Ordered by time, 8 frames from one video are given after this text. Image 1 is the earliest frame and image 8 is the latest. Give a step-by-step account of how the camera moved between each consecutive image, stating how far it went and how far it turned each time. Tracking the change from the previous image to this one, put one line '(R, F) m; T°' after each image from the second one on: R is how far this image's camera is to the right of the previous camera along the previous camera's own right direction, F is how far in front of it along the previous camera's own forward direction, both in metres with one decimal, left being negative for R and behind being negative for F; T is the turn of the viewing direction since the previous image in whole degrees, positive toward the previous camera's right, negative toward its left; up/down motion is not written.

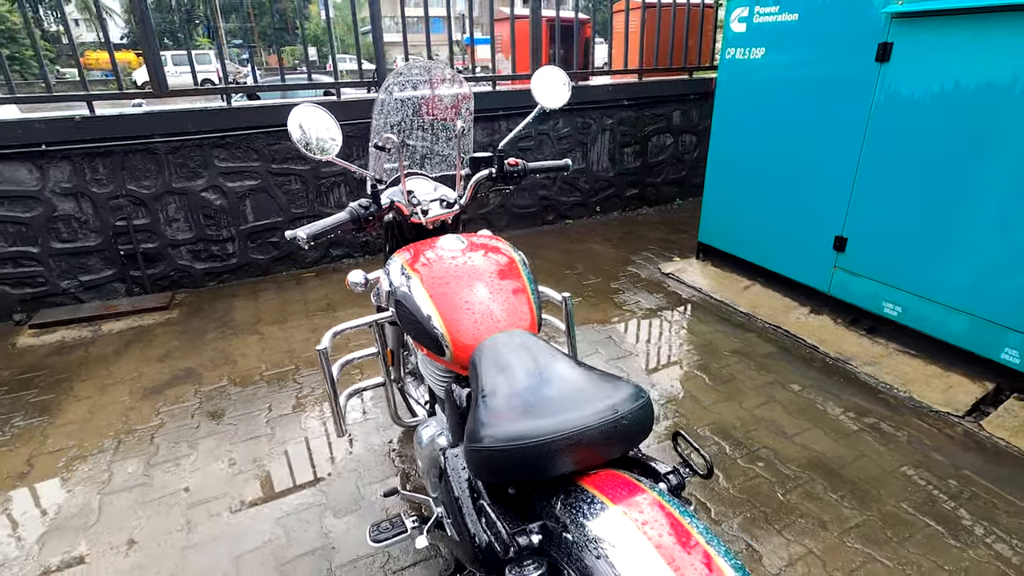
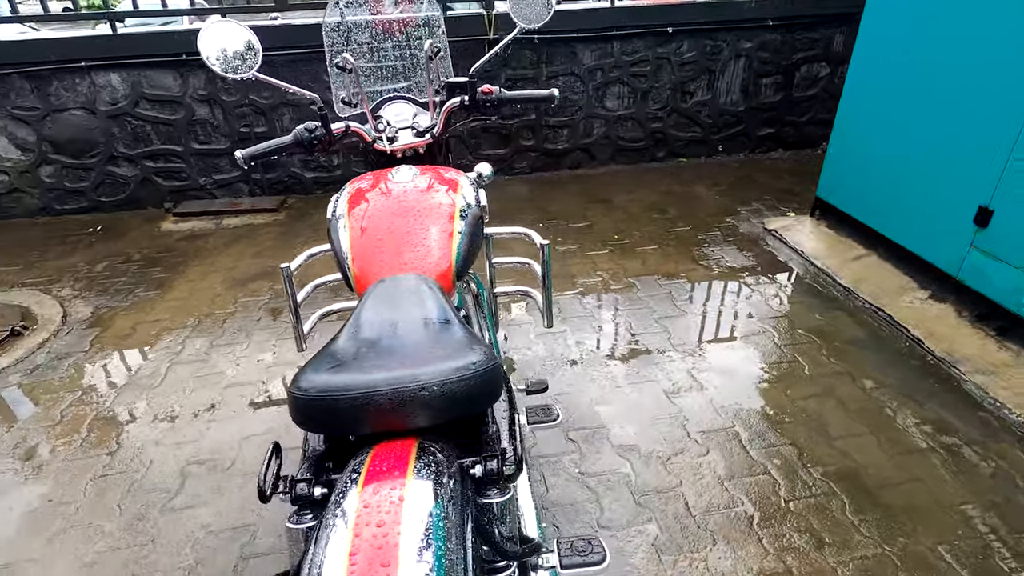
(+0.7, +0.2) m; -15°
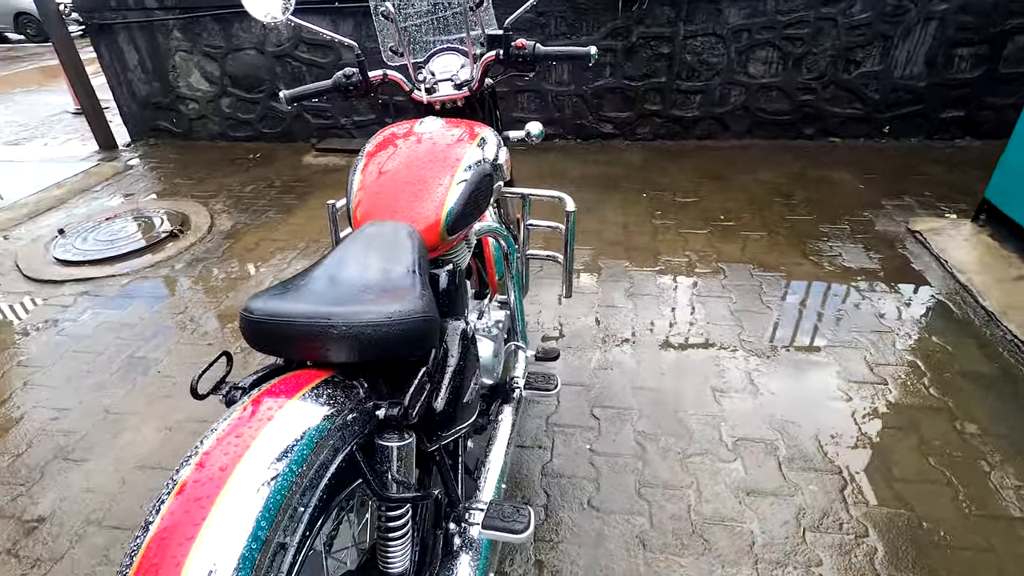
(+0.5, +0.1) m; -15°
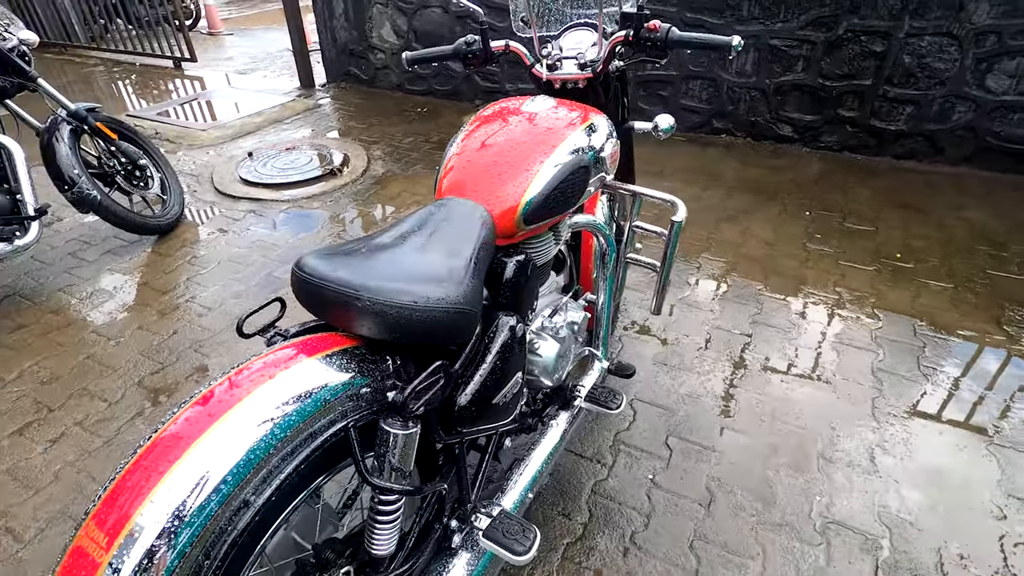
(+0.2, +0.2) m; -15°
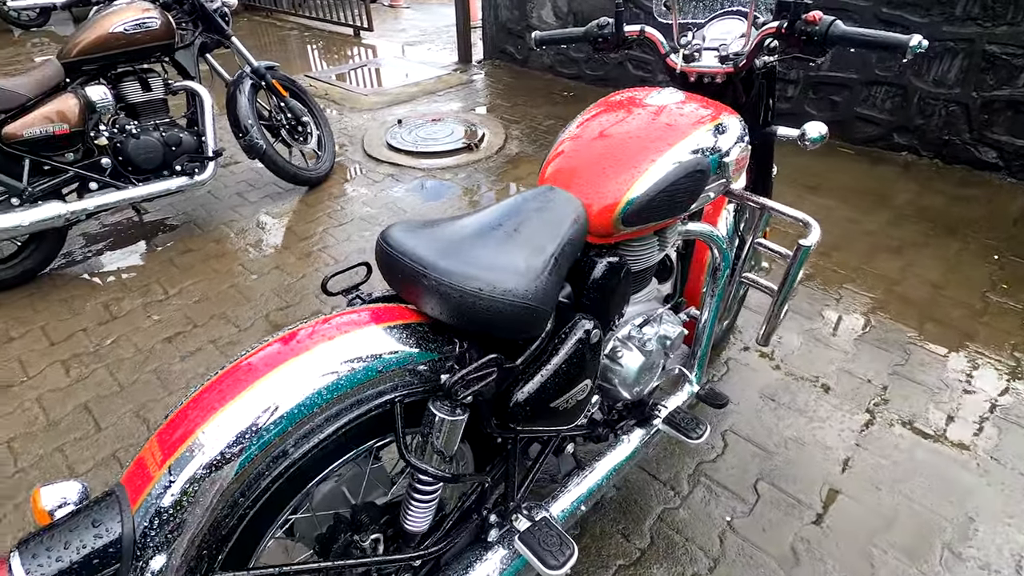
(+0.1, +0.1) m; -13°
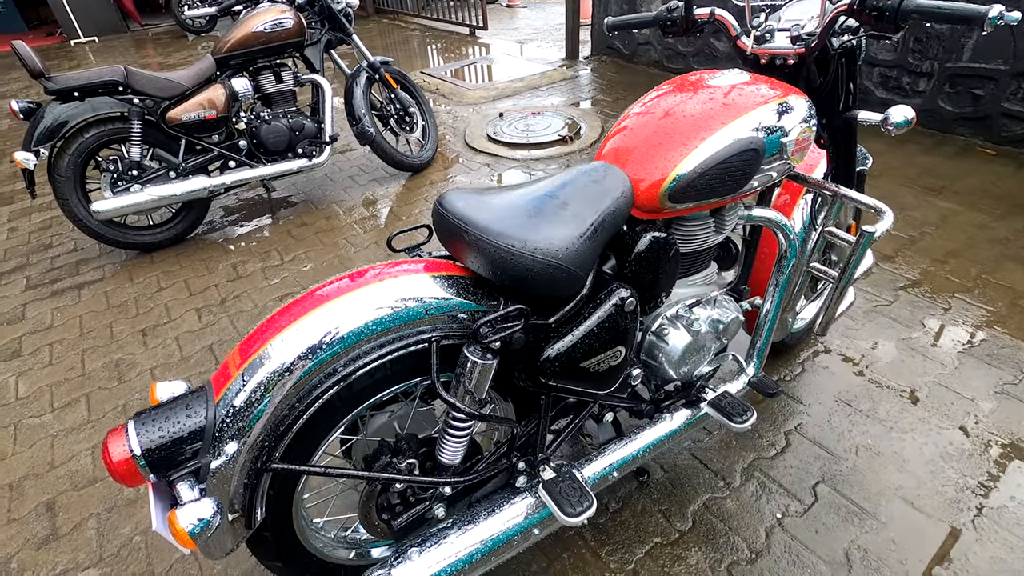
(+0.2, -0.1) m; -11°
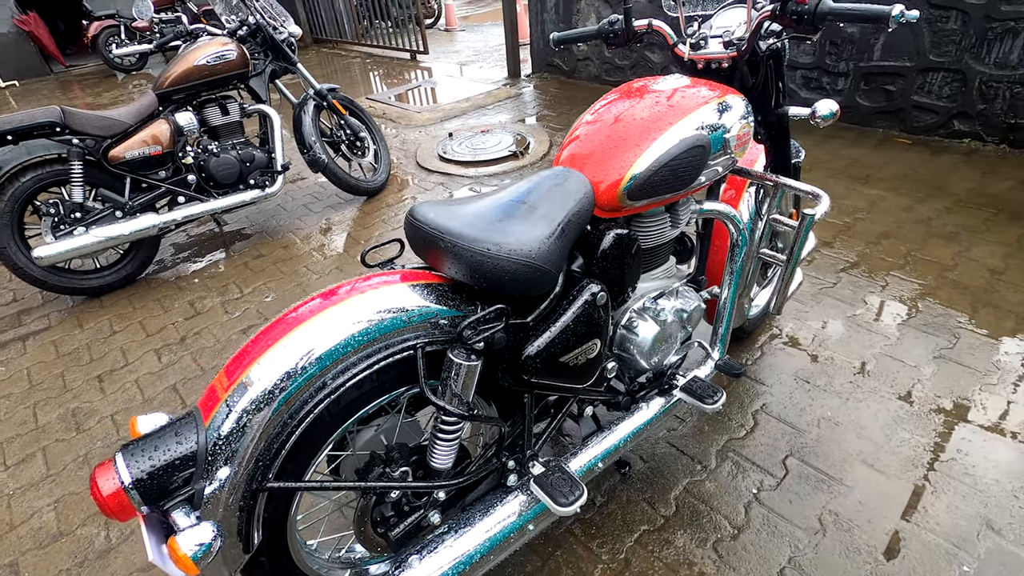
(-0.1, -0.1) m; +4°
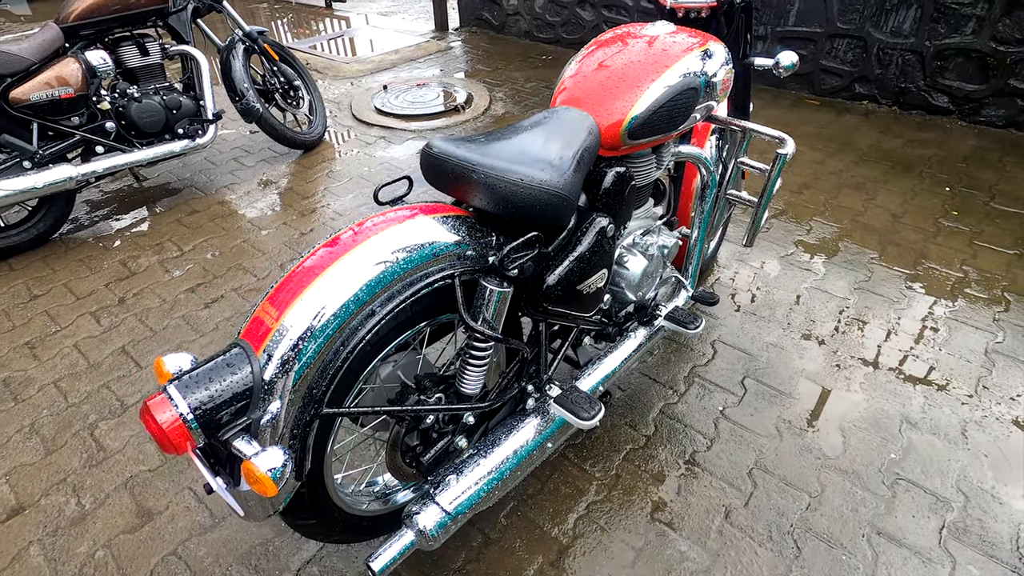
(-0.3, 0.0) m; +9°
